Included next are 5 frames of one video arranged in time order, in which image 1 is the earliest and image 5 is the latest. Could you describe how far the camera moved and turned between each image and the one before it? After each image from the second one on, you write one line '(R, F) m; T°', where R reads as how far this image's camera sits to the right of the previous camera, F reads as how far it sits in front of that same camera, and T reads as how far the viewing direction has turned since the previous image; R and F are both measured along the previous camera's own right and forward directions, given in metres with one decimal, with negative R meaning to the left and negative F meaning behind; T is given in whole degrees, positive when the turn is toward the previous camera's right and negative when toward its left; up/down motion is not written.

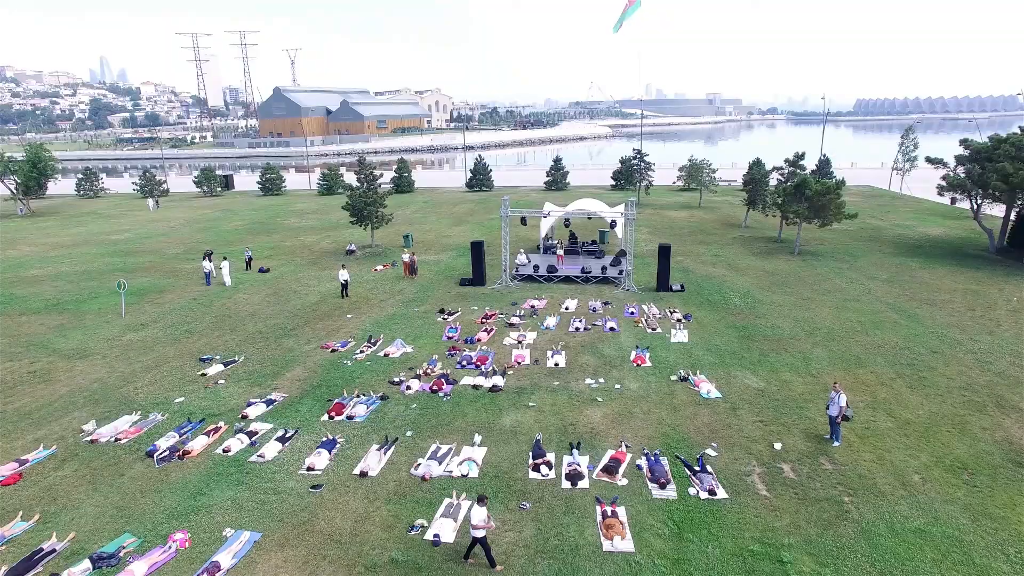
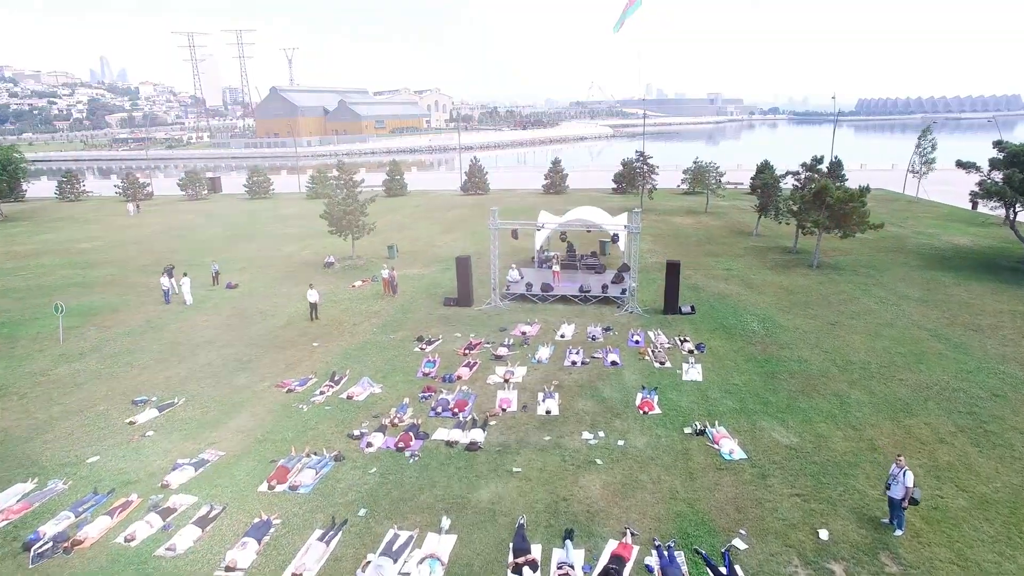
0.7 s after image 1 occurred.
(+0.3, +2.7) m; 0°
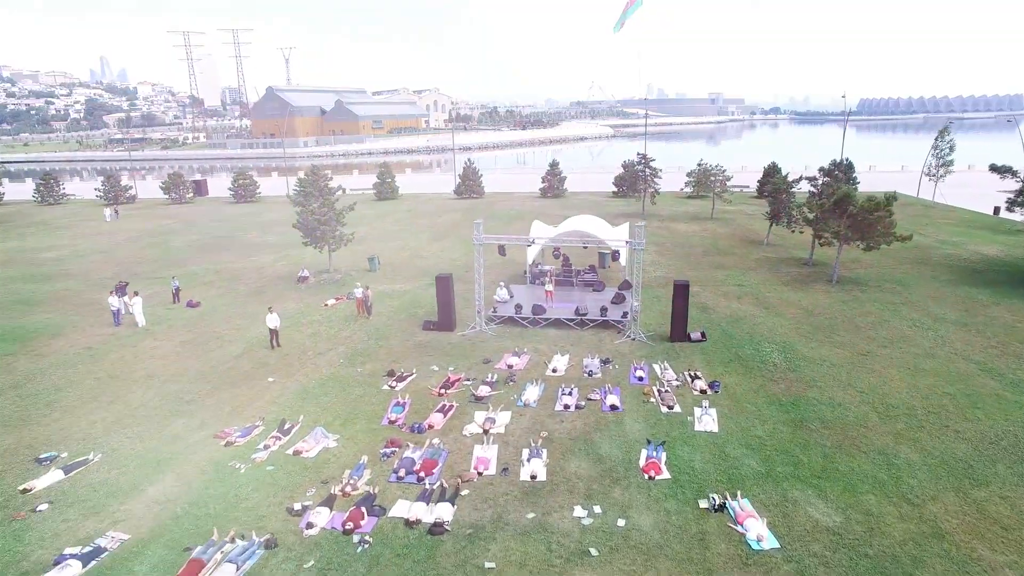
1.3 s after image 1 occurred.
(+0.3, +2.6) m; 0°
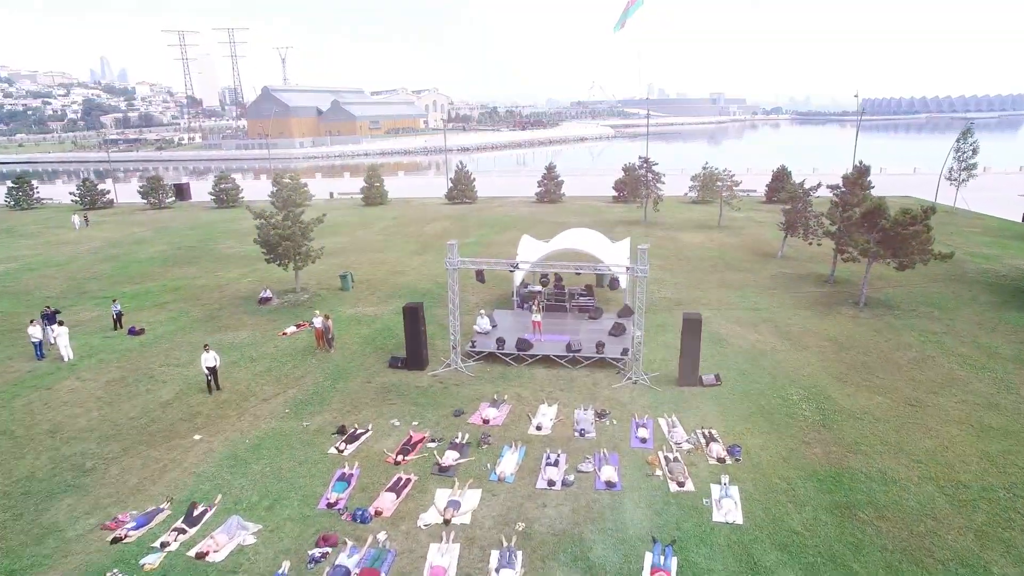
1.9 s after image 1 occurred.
(+0.4, +3.0) m; 0°
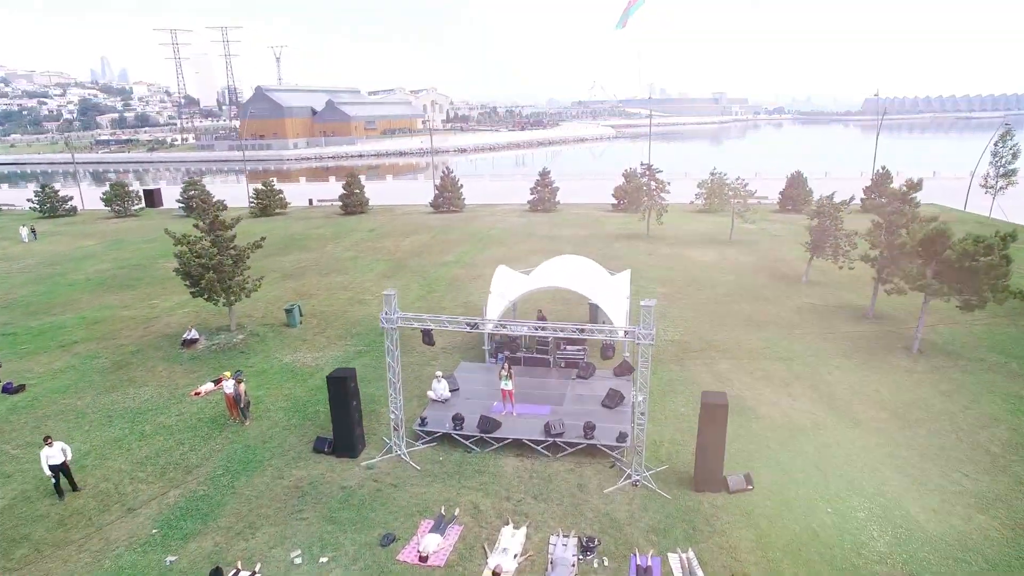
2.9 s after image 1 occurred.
(+0.6, +4.4) m; 0°
